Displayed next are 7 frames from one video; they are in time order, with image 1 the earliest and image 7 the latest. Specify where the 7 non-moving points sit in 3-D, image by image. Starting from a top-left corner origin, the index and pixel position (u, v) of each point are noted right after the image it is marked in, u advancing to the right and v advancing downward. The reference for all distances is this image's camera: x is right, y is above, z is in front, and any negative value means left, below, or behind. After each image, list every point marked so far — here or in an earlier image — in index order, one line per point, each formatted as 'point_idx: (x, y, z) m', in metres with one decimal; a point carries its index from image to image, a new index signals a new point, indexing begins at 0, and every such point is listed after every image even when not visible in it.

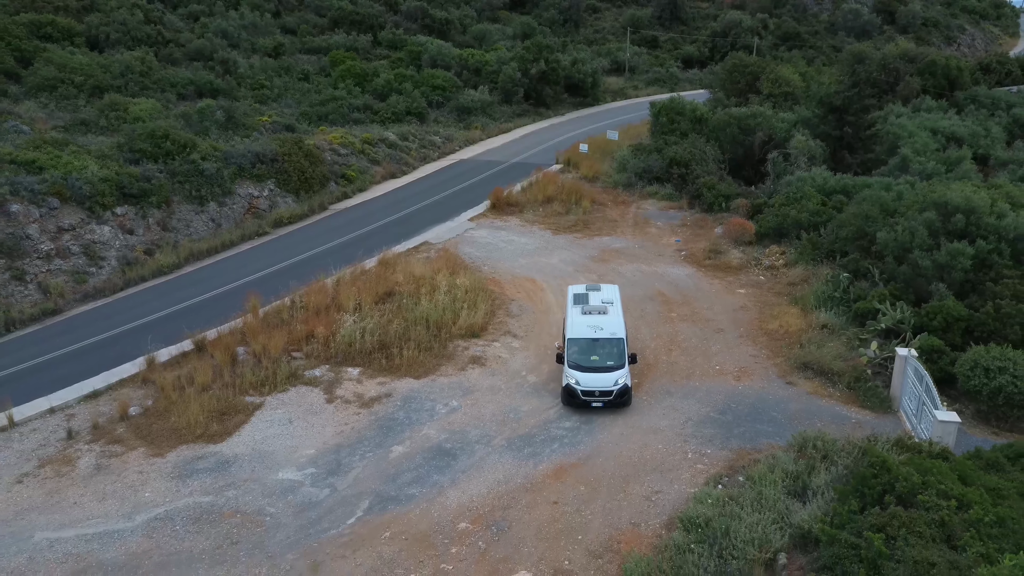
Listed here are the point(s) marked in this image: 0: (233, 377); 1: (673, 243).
0: (-3.6, -1.2, +10.5) m
1: (+3.2, +0.9, +16.2) m
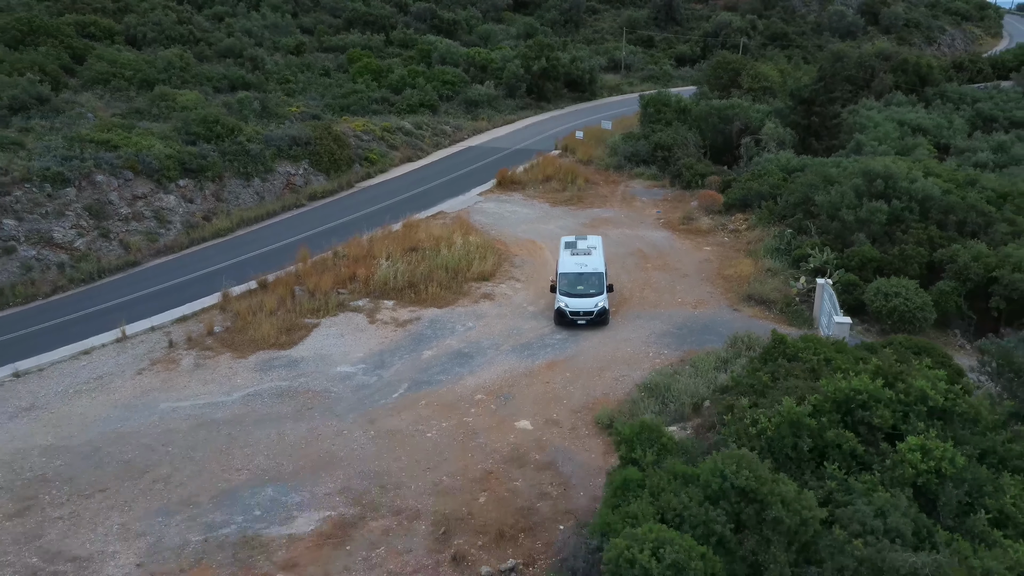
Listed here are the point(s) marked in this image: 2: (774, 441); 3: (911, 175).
0: (-3.5, -0.3, +13.1) m
1: (+3.3, +1.8, +18.8) m
2: (+2.5, -1.3, +7.3) m
3: (+7.1, +1.9, +14.5) m
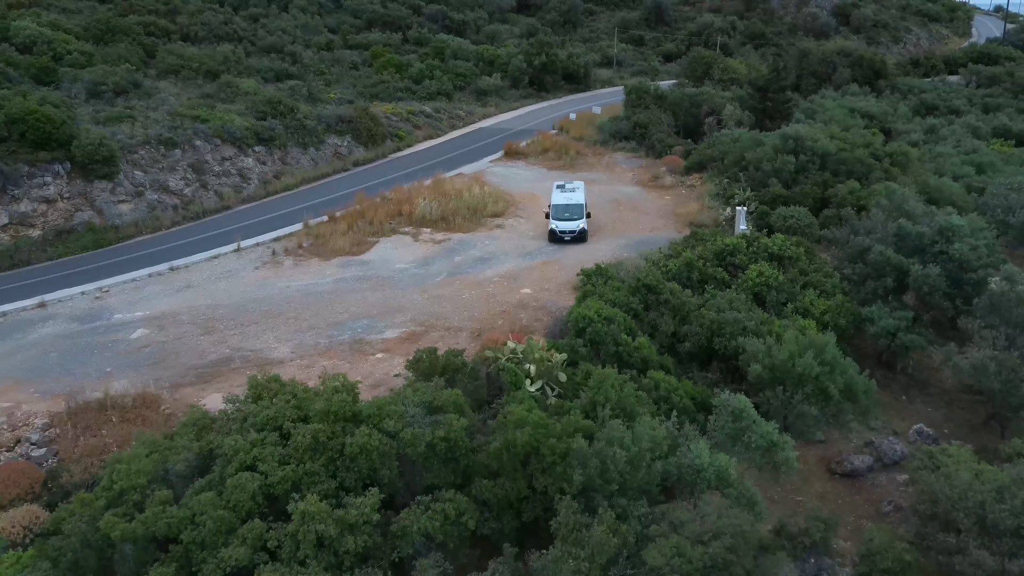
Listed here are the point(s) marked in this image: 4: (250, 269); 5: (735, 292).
0: (-3.4, +1.3, +18.0) m
1: (+3.4, +3.4, +23.7) m
2: (+2.6, +0.2, +12.1) m
3: (+7.2, +3.5, +19.3) m
4: (-5.2, +0.4, +16.2) m
5: (+3.2, 0.0, +11.6) m
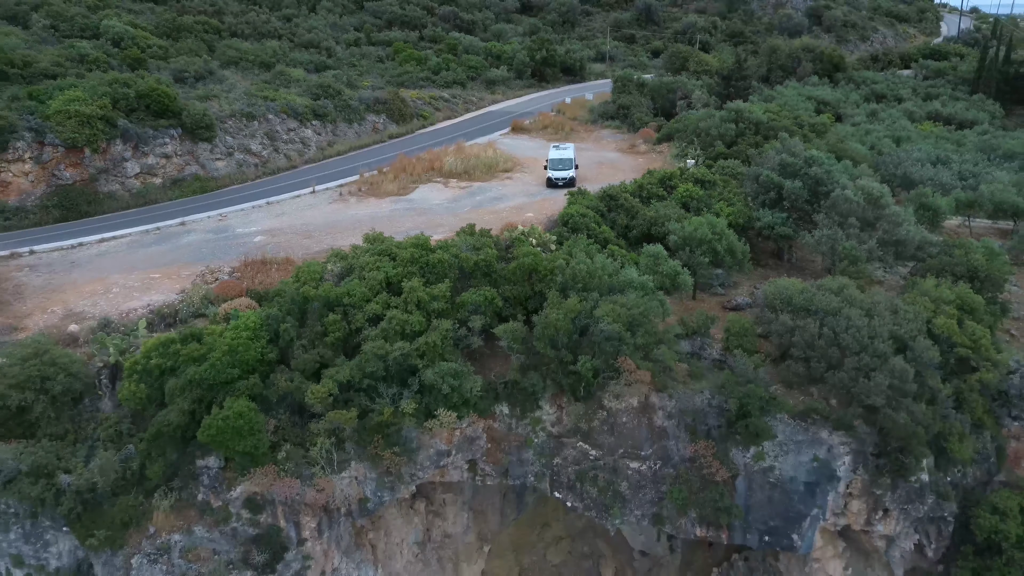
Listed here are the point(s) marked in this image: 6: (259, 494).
0: (-3.2, +3.2, +23.7) m
1: (+3.7, +5.2, +29.4) m
2: (+2.8, +2.1, +17.8) m
3: (+7.4, +5.4, +25.0) m
4: (-5.0, +2.3, +21.9) m
5: (+3.4, +1.9, +17.3) m
6: (-3.6, -2.9, +11.5) m
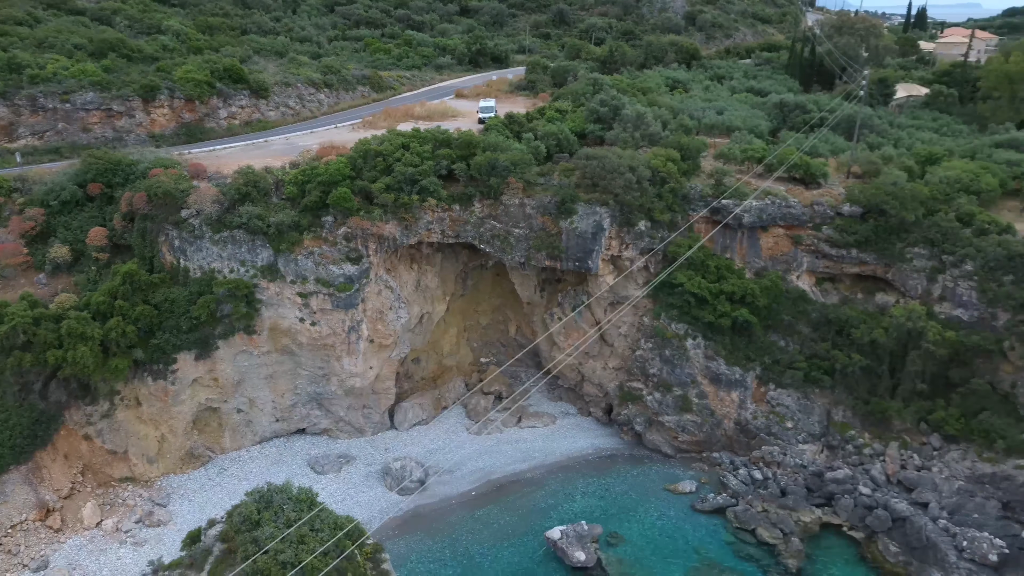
0: (-5.8, +8.0, +38.6) m
1: (+0.6, +10.2, +44.8) m
2: (+0.5, +7.0, +33.2) m
3: (+4.6, +10.4, +40.7) m
4: (-7.5, +7.0, +36.7) m
5: (+1.2, +6.8, +32.8) m
6: (-5.2, +1.8, +26.5) m
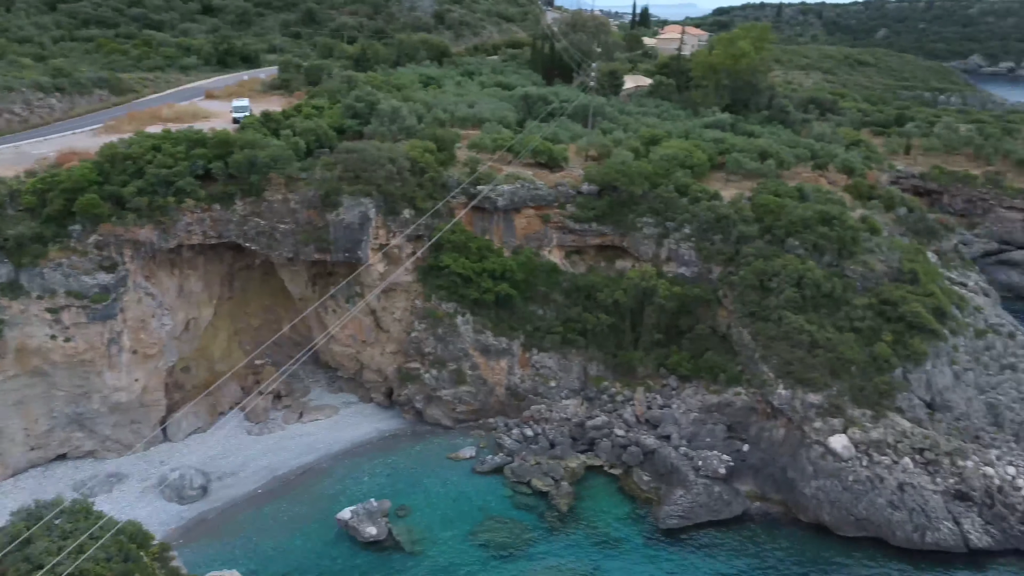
0: (-17.2, +7.4, +36.8) m
1: (-12.8, +10.1, +44.4) m
2: (-9.5, +7.1, +33.3) m
3: (-7.9, +10.7, +41.6) m
4: (-18.2, +6.4, +34.6) m
5: (-8.7, +6.9, +33.1) m
6: (-12.8, +1.5, +25.4) m
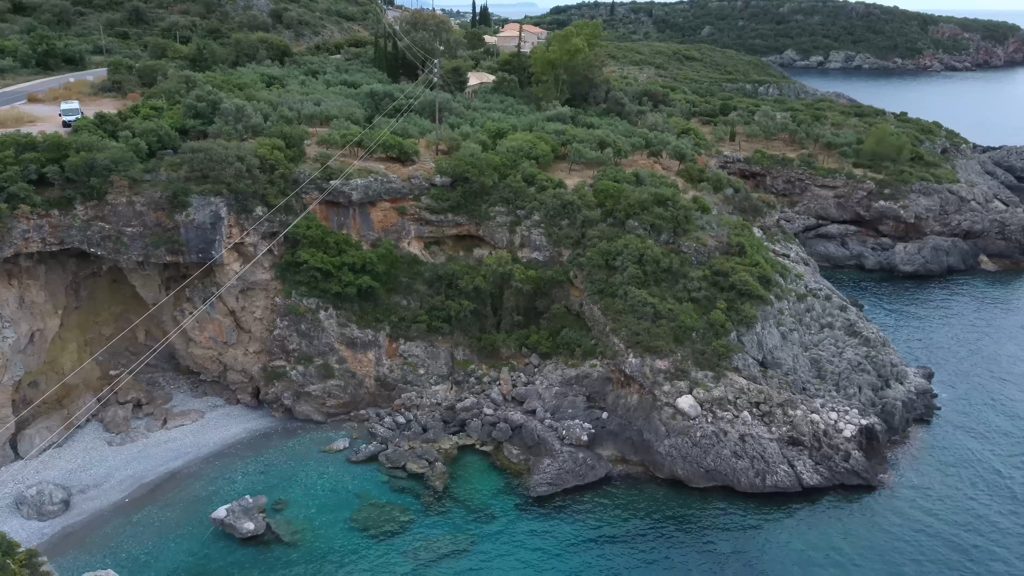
0: (-23.7, +6.6, +34.1) m
1: (-21.0, +9.5, +42.3) m
2: (-15.5, +6.8, +32.0) m
3: (-15.6, +10.5, +40.4) m
4: (-24.2, +5.5, +31.7) m
5: (-14.7, +6.7, +31.9) m
6: (-17.0, +1.0, +23.6) m
